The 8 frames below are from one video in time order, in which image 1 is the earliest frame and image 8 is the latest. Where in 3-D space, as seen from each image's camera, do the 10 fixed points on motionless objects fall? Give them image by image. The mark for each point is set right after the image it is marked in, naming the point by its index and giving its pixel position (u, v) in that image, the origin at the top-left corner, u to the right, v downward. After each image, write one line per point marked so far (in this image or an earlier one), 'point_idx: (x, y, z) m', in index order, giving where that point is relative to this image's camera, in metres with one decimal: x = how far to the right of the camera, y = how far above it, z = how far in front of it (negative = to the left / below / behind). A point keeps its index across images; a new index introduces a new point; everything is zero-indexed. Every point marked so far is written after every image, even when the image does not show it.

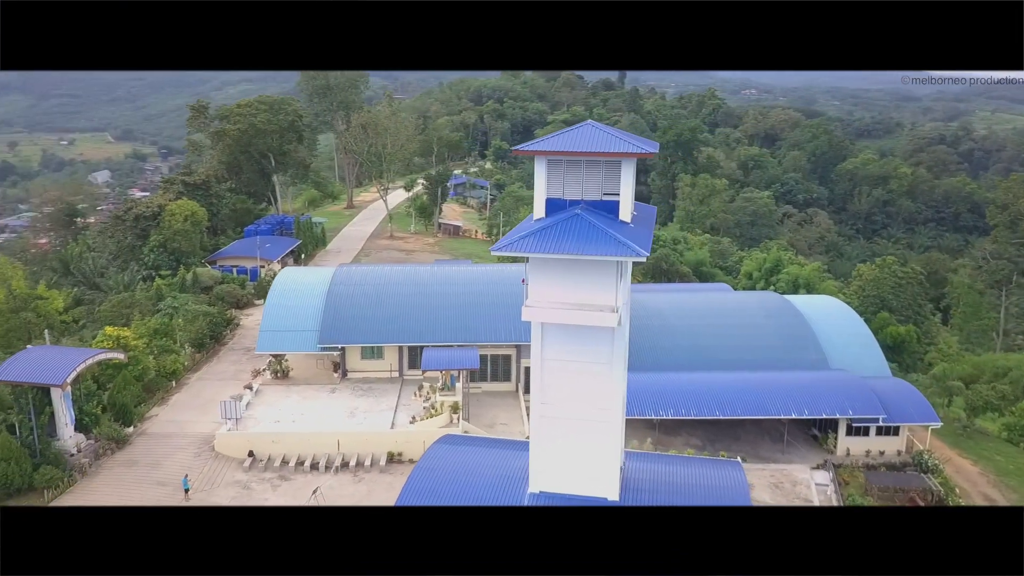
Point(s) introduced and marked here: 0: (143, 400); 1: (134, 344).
0: (-8.0, -2.4, +17.9) m
1: (-8.5, -1.3, +18.5) m
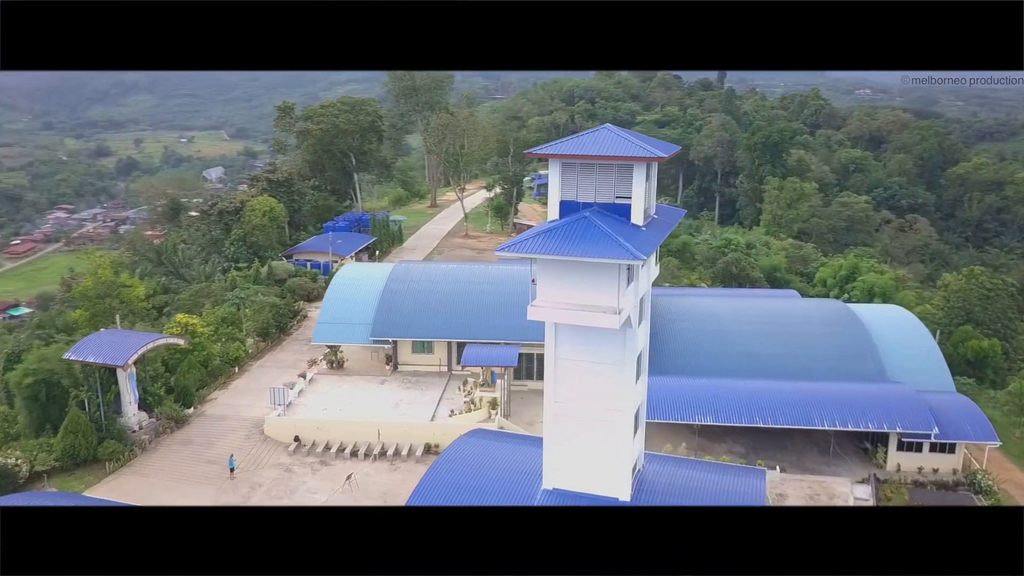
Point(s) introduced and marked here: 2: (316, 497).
0: (-7.1, -2.2, +19.0) m
1: (-7.4, -1.0, +19.7) m
2: (-3.5, -3.7, +14.8) m
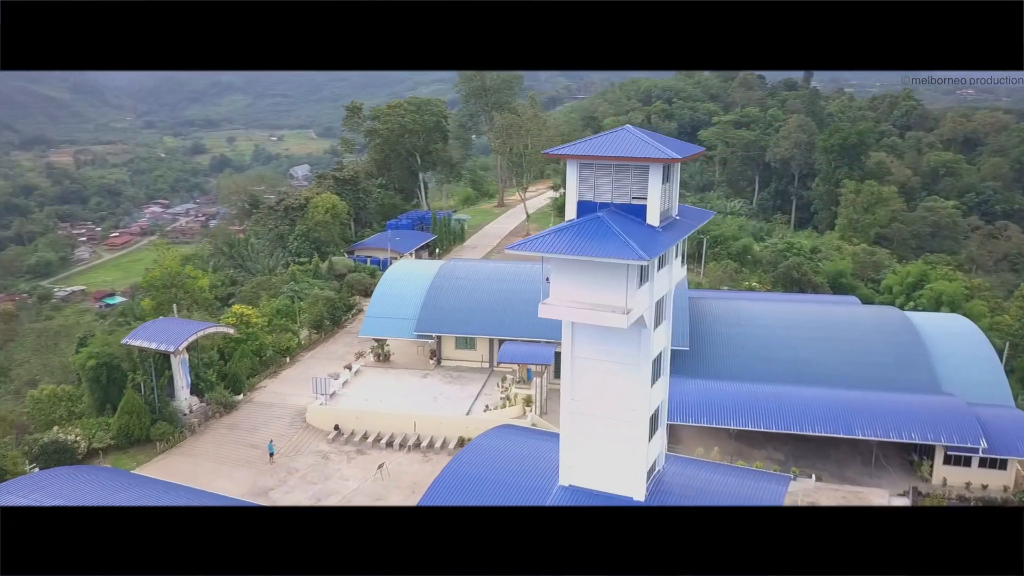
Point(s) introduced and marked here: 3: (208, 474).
0: (-6.2, -2.0, +19.9) m
1: (-6.4, -0.9, +20.6) m
2: (-3.0, -3.6, +15.4) m
3: (-5.7, -3.5, +15.6) m
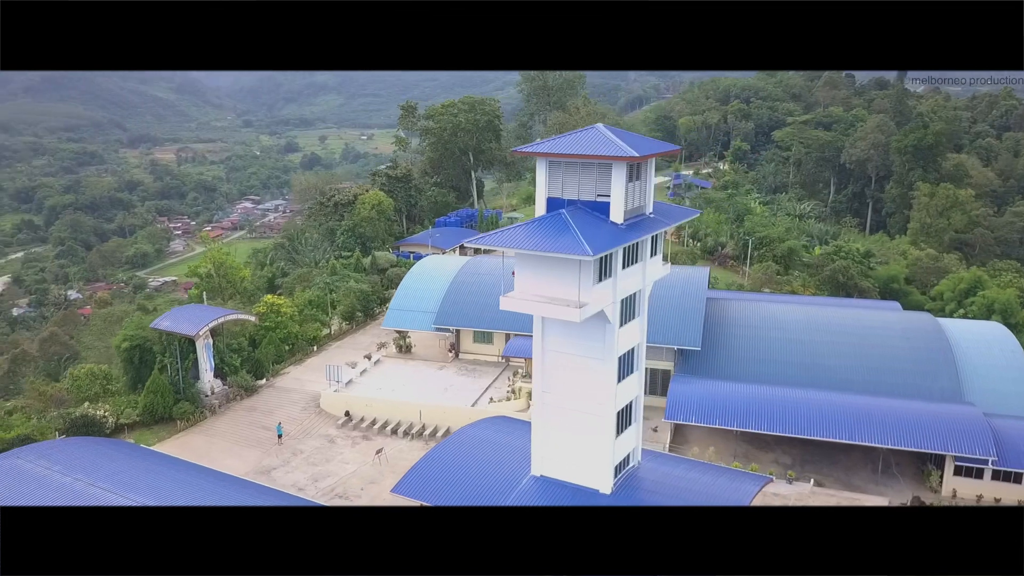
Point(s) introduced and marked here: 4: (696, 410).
0: (-5.8, -1.7, +20.9) m
1: (-6.0, -0.6, +21.6) m
2: (-3.2, -3.5, +16.0) m
3: (-5.9, -3.3, +16.6) m
4: (+3.9, -2.6, +17.7) m
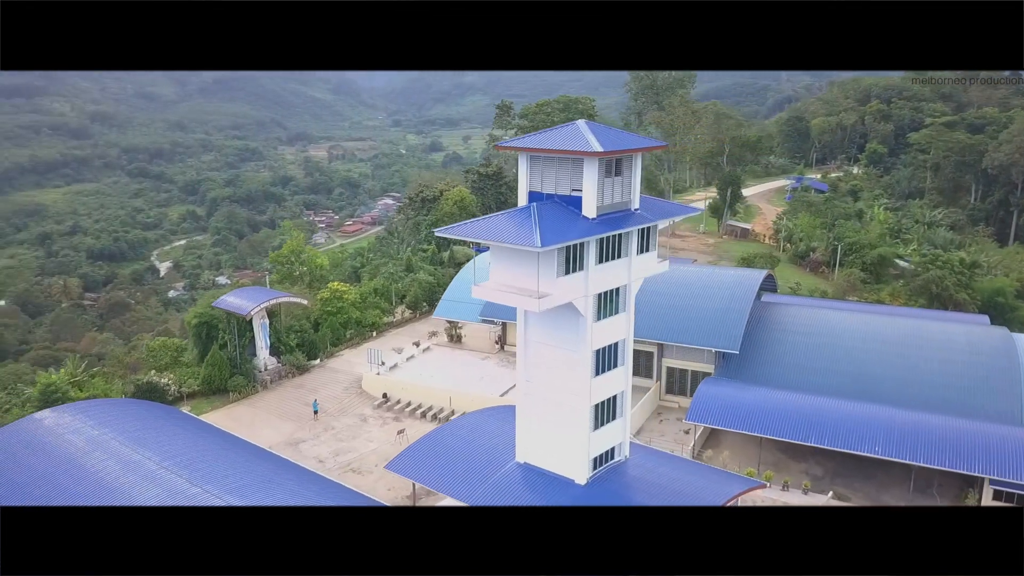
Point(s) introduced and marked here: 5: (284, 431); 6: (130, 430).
0: (-4.6, -1.4, +22.1) m
1: (-4.6, -0.3, +22.9) m
2: (-2.9, -3.2, +16.9) m
3: (-5.5, -2.9, +17.9) m
4: (+4.3, -2.6, +17.4) m
5: (-4.8, -3.0, +17.6) m
6: (-6.7, -2.5, +14.3) m
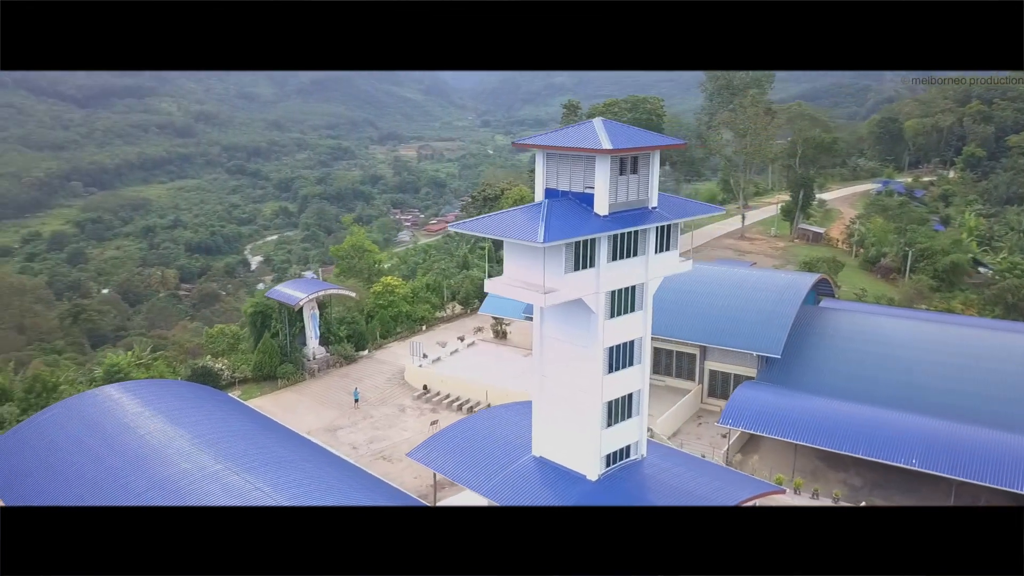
0: (-3.4, -1.2, +22.7) m
1: (-3.3, -0.1, +23.5) m
2: (-2.3, -3.1, +17.4) m
3: (-4.7, -2.7, +18.6) m
4: (+5.0, -2.7, +17.1) m
5: (-4.1, -2.8, +18.2) m
6: (-6.3, -2.3, +15.2) m
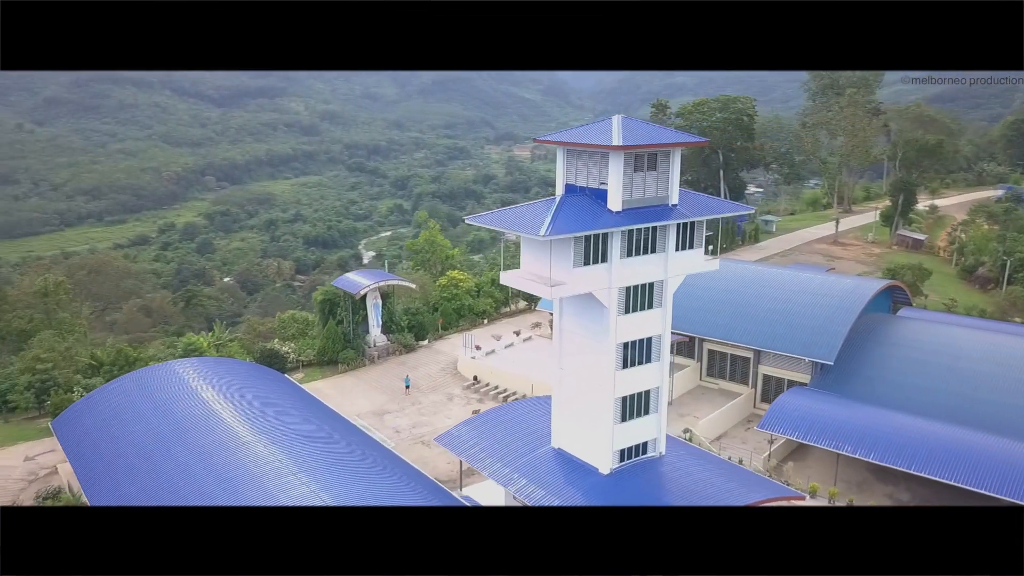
0: (-1.8, -1.0, +23.4) m
1: (-1.5, +0.1, +24.1) m
2: (-1.4, -2.9, +17.9) m
3: (-3.6, -2.5, +19.5) m
4: (+5.8, -2.8, +16.7) m
5: (-3.1, -2.6, +19.0) m
6: (-5.7, -2.0, +16.3) m
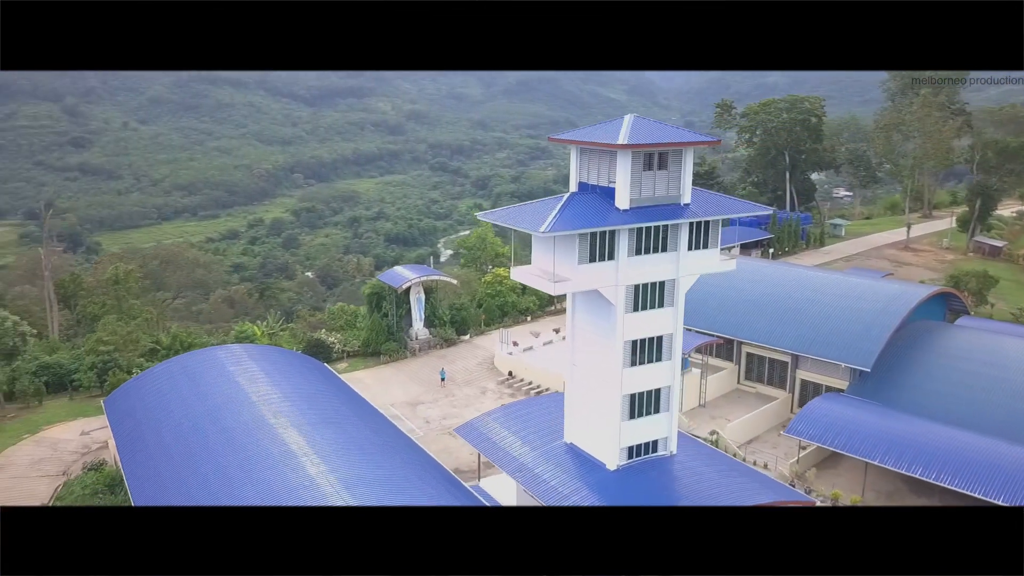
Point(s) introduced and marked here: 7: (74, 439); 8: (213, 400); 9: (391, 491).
0: (-0.6, -1.0, +23.8) m
1: (-0.2, +0.2, +24.5) m
2: (-0.8, -2.8, +18.3) m
3: (-2.8, -2.3, +20.1) m
4: (+6.2, -2.8, +16.4) m
5: (-2.4, -2.5, +19.6) m
6: (-5.2, -1.8, +17.1) m
7: (-9.1, -3.1, +17.3) m
8: (-5.4, -1.9, +16.3) m
9: (-1.9, -3.0, +12.6) m
